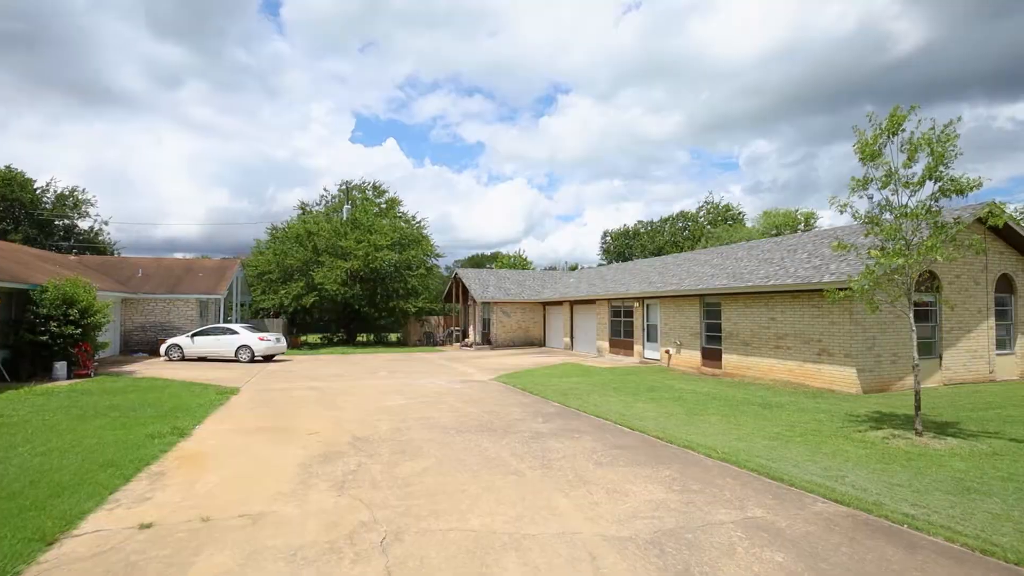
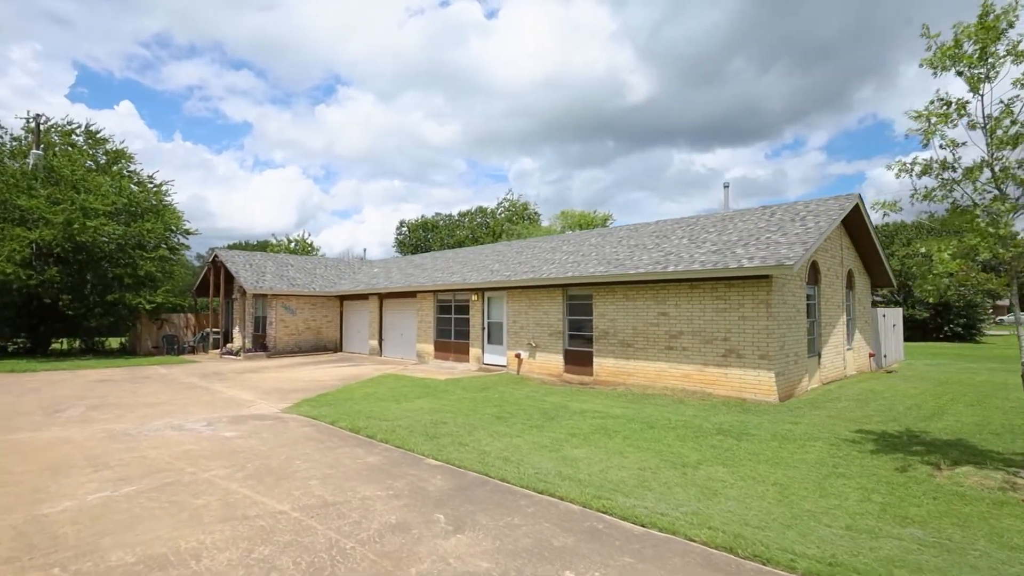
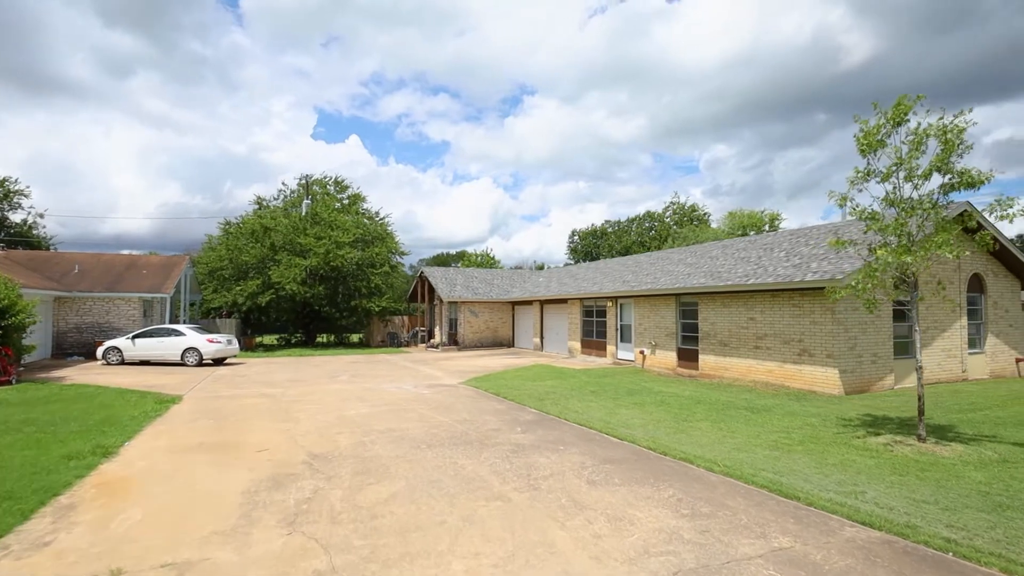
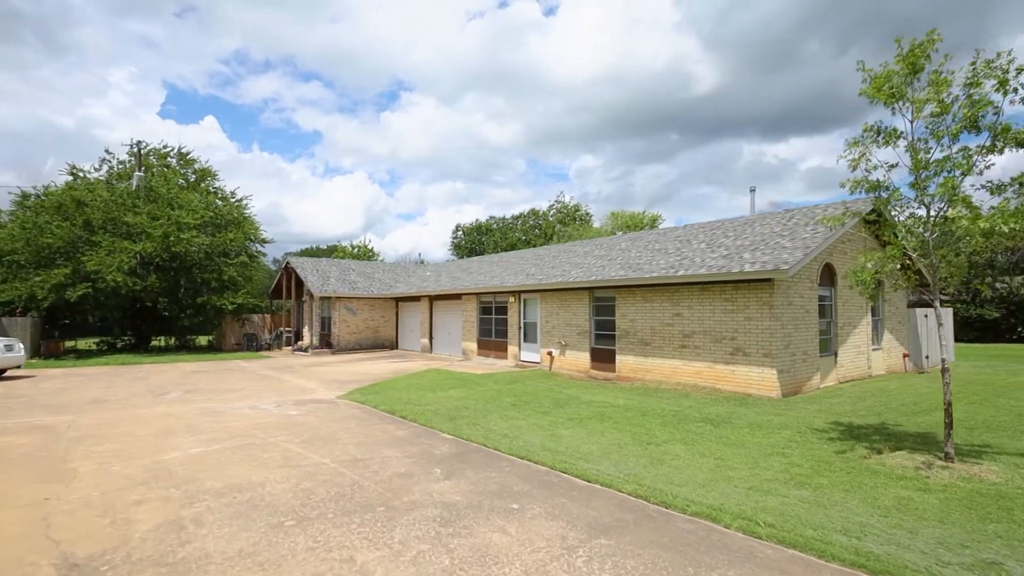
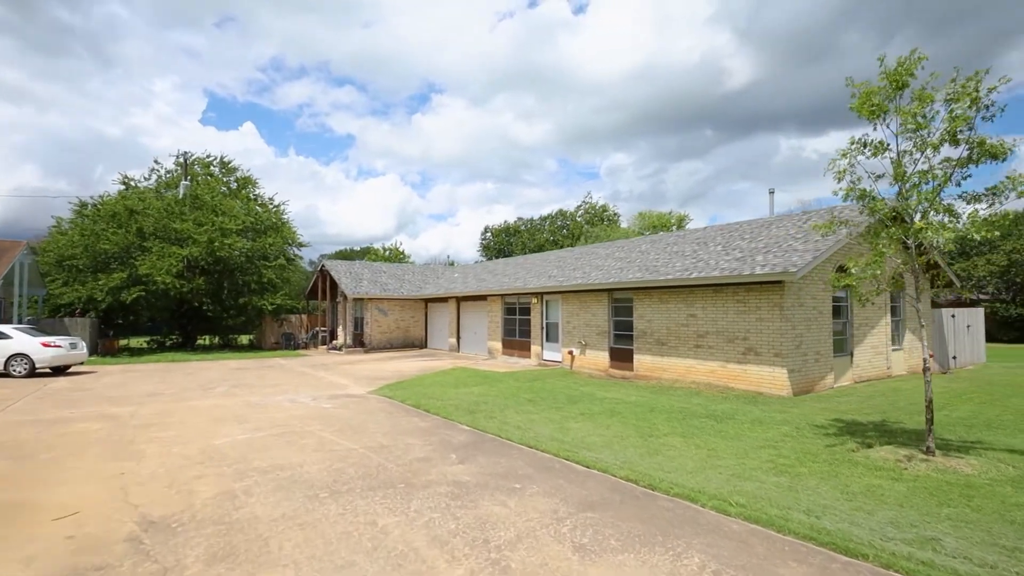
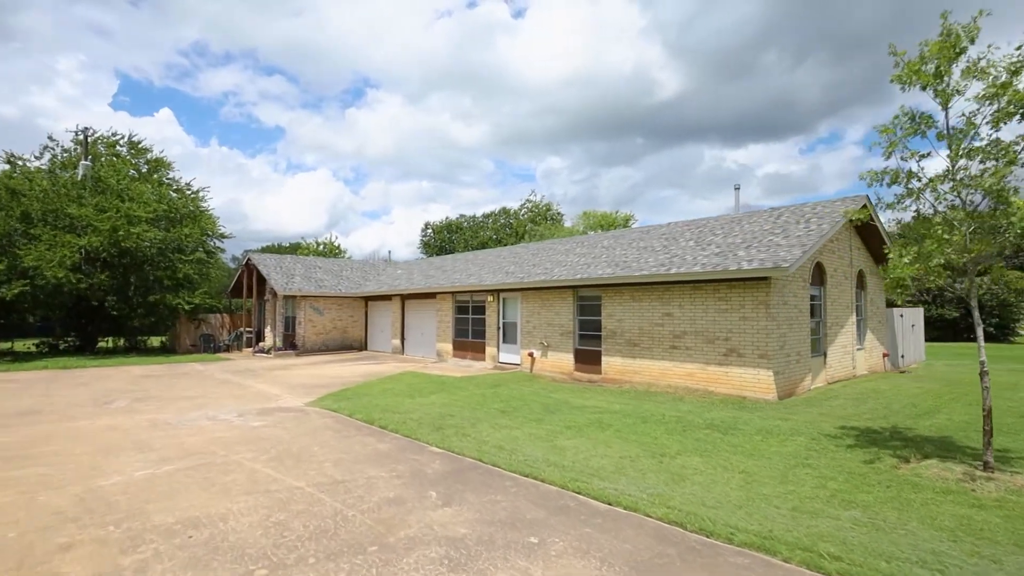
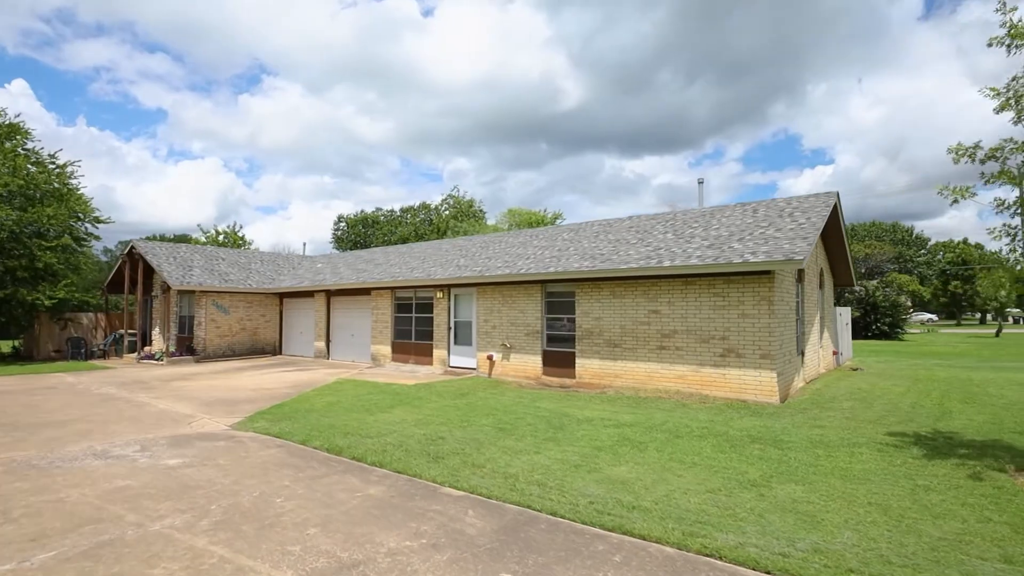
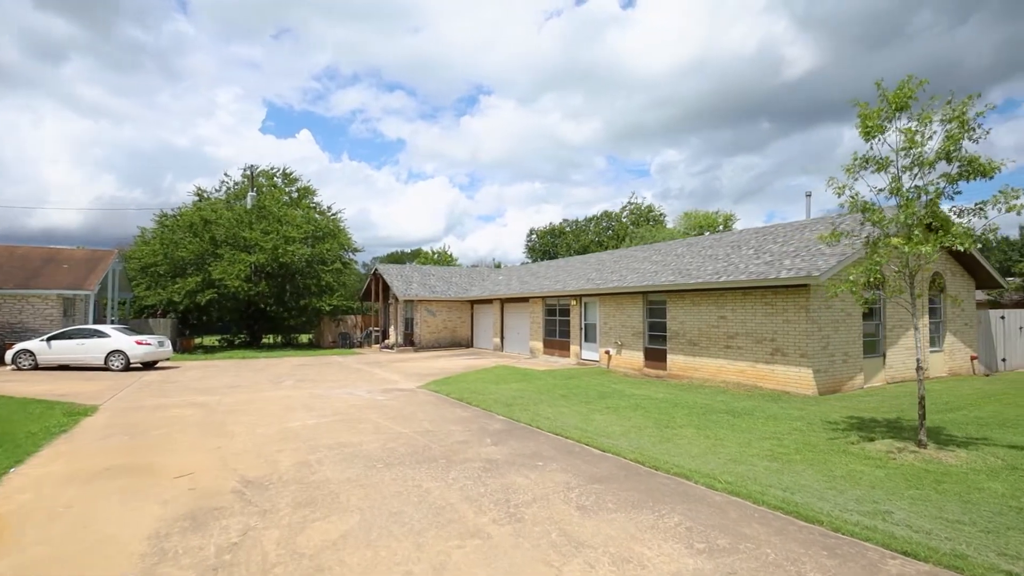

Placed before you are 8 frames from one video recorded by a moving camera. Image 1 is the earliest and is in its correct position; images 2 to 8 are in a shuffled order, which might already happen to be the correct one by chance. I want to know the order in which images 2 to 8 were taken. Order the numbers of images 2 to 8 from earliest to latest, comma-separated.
3, 8, 5, 4, 6, 2, 7
